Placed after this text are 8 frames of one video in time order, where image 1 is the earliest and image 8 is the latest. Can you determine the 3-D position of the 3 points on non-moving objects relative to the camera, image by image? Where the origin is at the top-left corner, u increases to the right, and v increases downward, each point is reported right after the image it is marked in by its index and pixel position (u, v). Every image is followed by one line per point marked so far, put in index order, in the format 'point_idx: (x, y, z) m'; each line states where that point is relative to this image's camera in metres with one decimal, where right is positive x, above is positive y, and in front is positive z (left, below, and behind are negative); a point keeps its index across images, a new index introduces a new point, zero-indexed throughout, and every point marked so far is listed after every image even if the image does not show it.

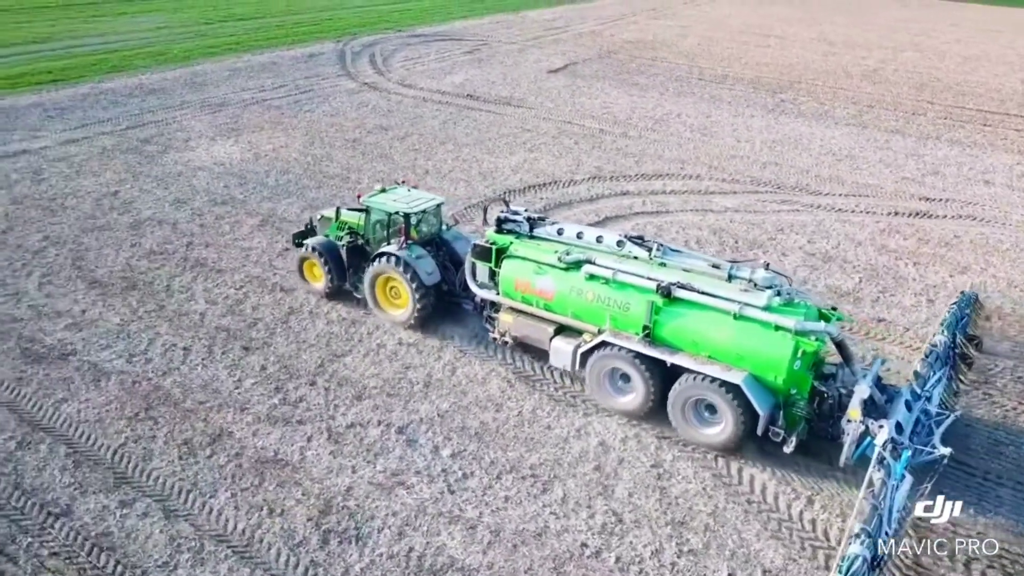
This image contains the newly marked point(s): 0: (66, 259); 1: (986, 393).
0: (-6.2, +0.4, +11.4) m
1: (+5.6, -1.2, +9.7) m
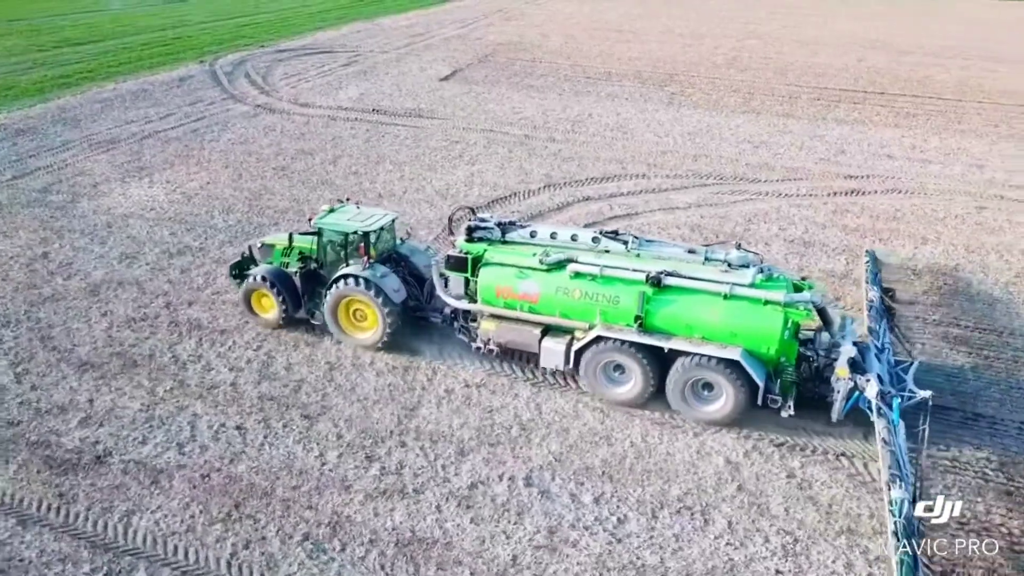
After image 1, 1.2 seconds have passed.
0: (-5.7, -0.6, +9.7) m
1: (+6.3, -0.8, +10.4) m
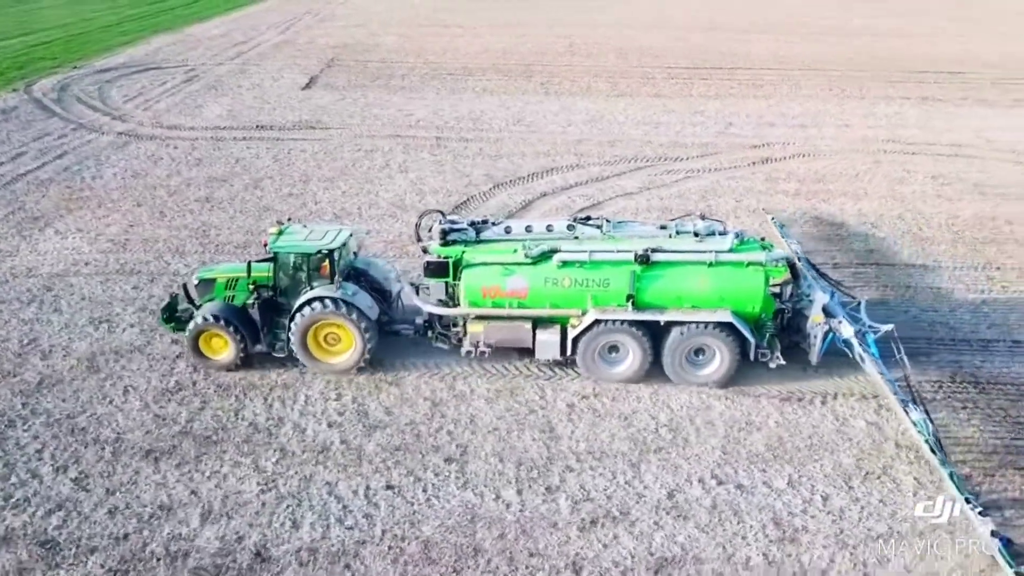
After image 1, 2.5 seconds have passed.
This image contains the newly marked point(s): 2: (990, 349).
0: (-4.4, -1.5, +8.0) m
1: (+6.9, 0.0, +11.8) m
2: (+5.8, -0.7, +9.9) m
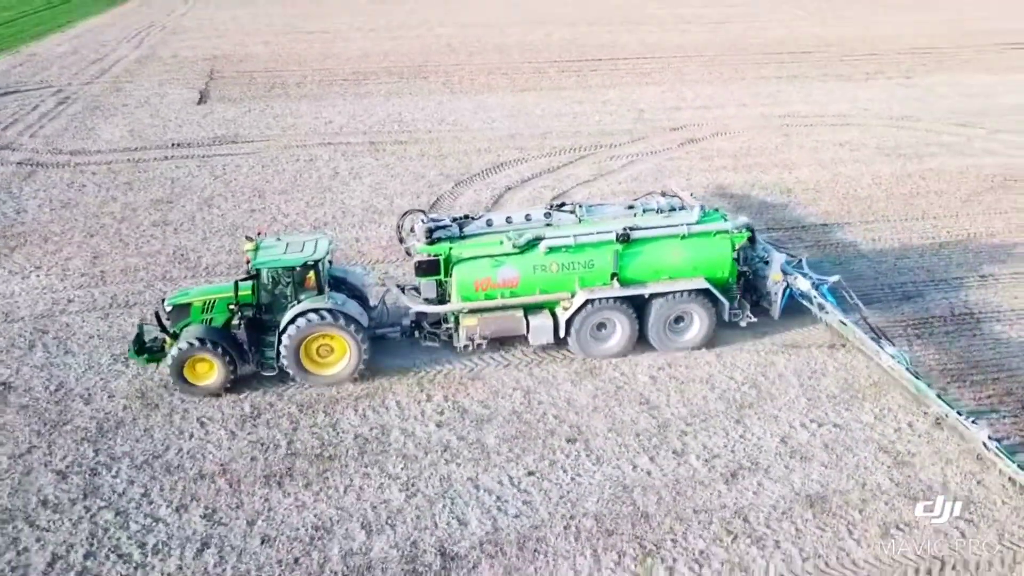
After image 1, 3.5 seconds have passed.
0: (-3.2, -1.7, +7.5) m
1: (+7.0, +0.9, +13.4) m
2: (+6.3, 0.0, +11.4) m
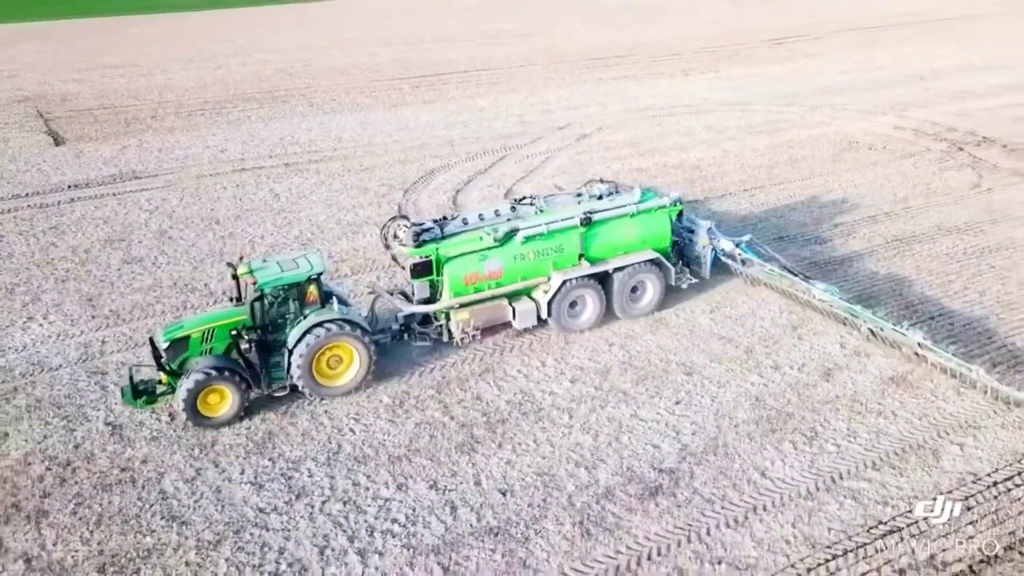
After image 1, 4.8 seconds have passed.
0: (-1.5, -1.7, +7.8) m
1: (+6.3, +2.0, +16.2) m
2: (+6.4, +1.2, +14.1) m
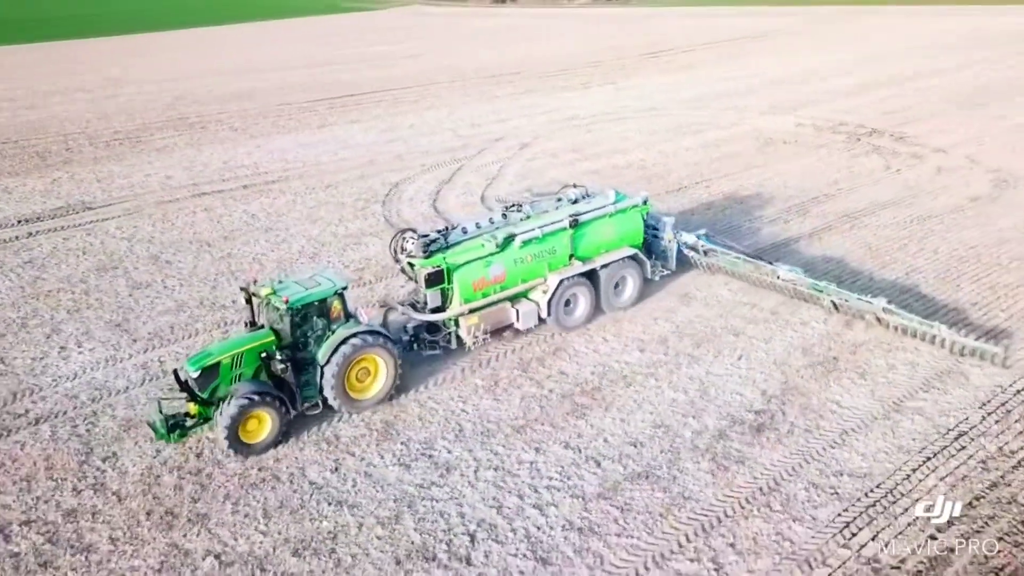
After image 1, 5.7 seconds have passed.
0: (-0.2, -1.6, +8.4) m
1: (+5.6, +2.5, +18.1) m
2: (+6.1, +1.7, +16.1) m
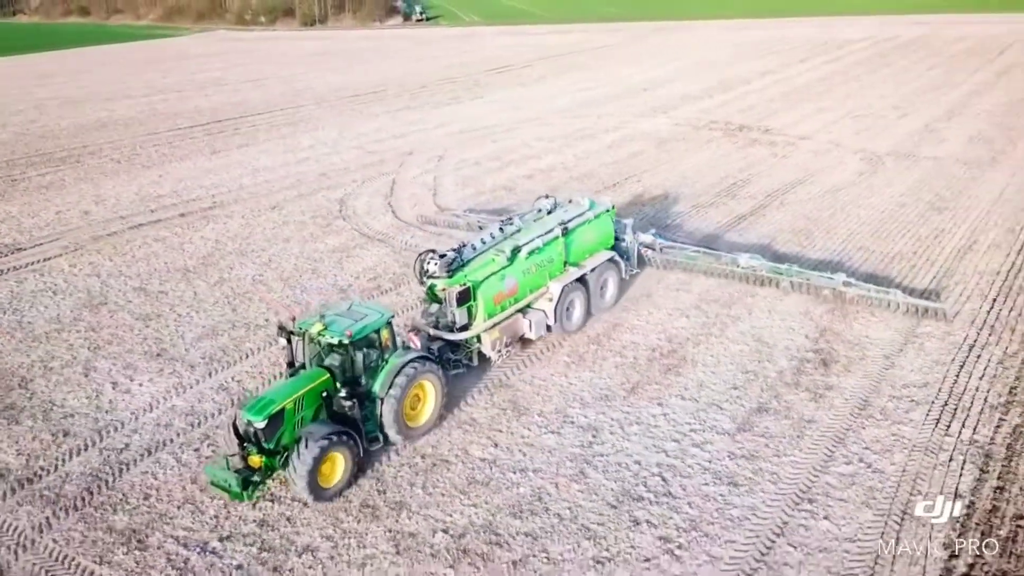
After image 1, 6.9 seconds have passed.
0: (+1.2, -1.3, +9.4) m
1: (+4.1, +3.0, +20.2) m
2: (+5.2, +2.3, +18.4) m
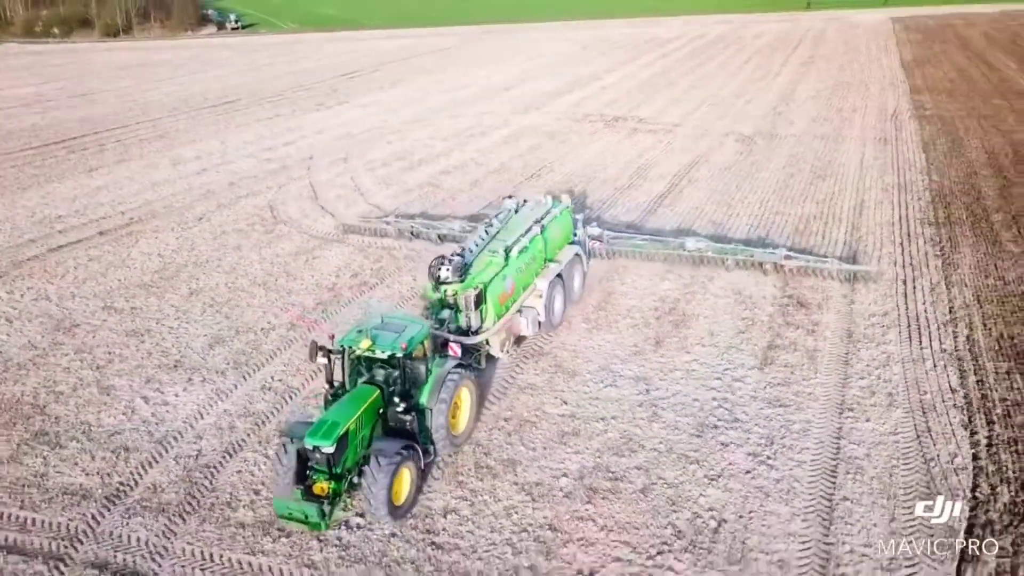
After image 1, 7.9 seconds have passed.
0: (+1.7, -0.9, +10.5) m
1: (+1.8, +3.5, +21.7) m
2: (+3.3, +2.9, +20.1) m
